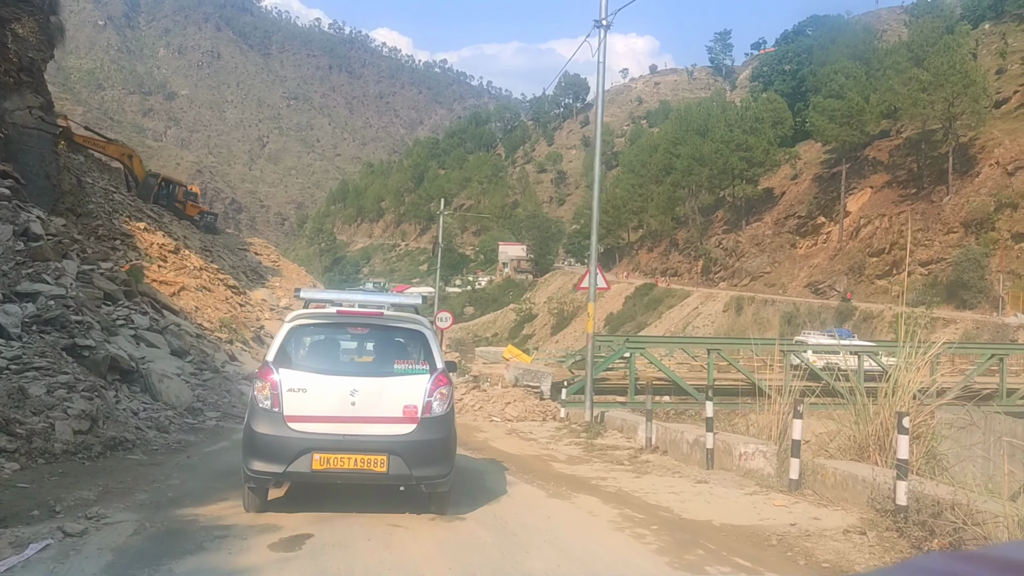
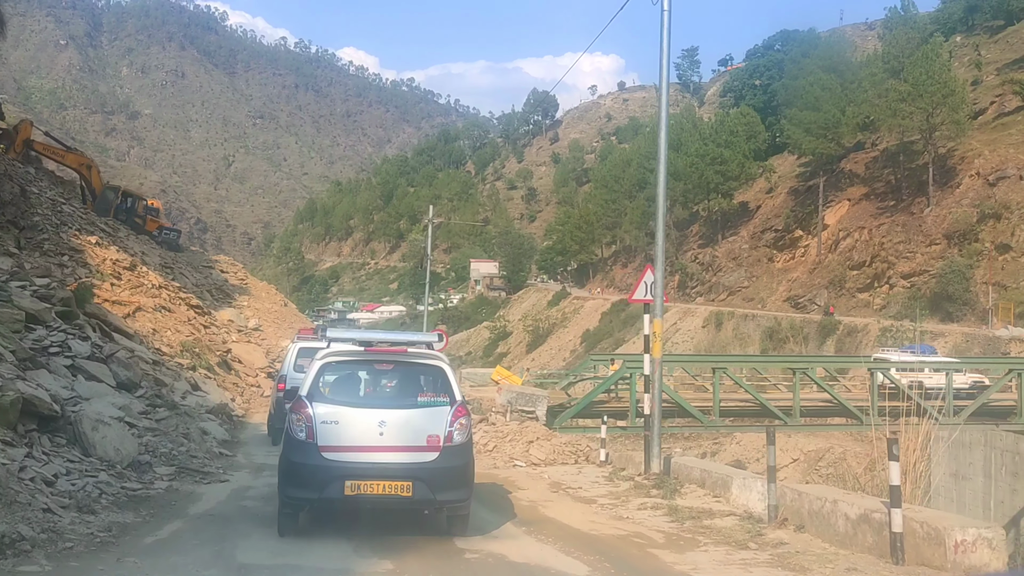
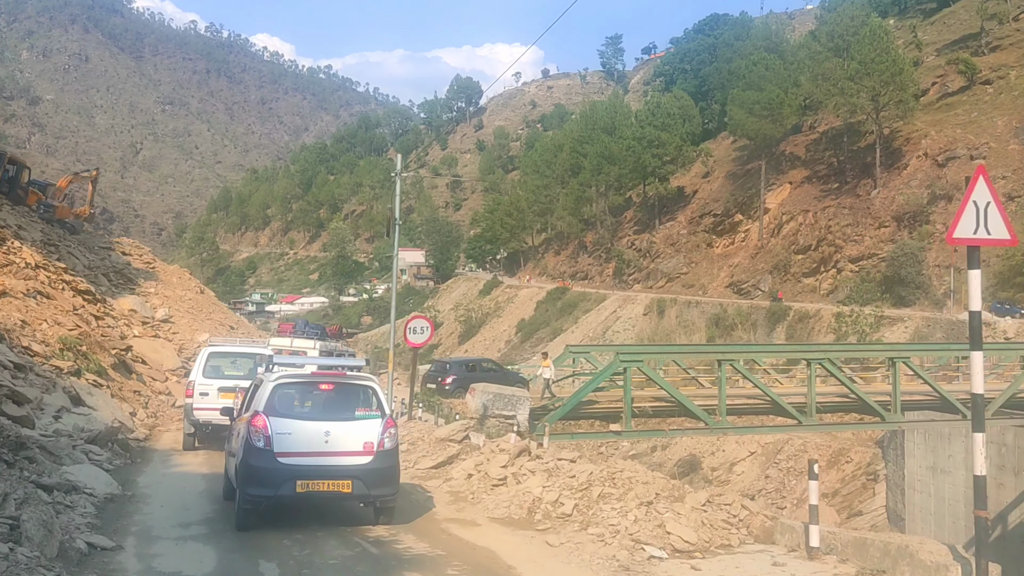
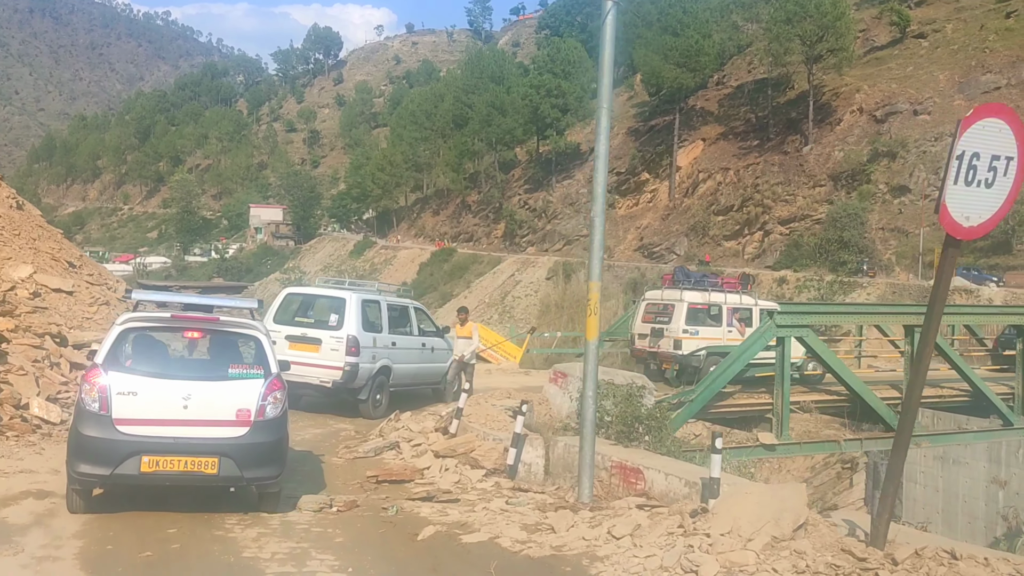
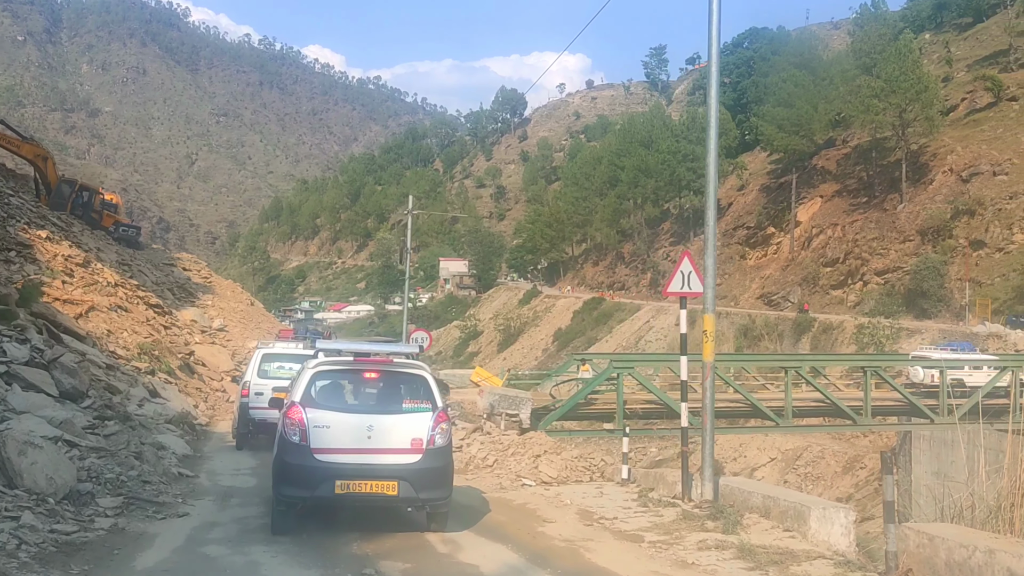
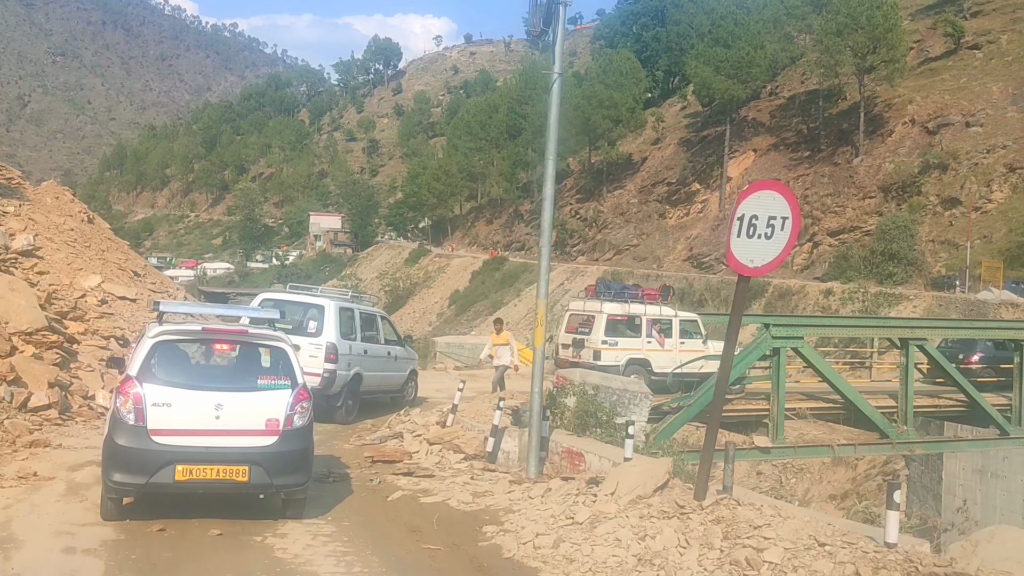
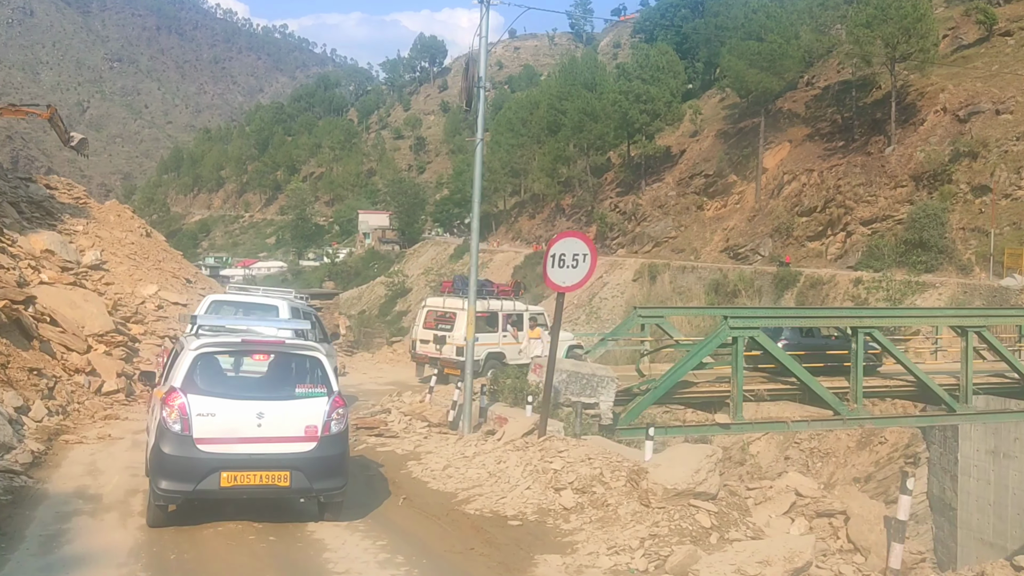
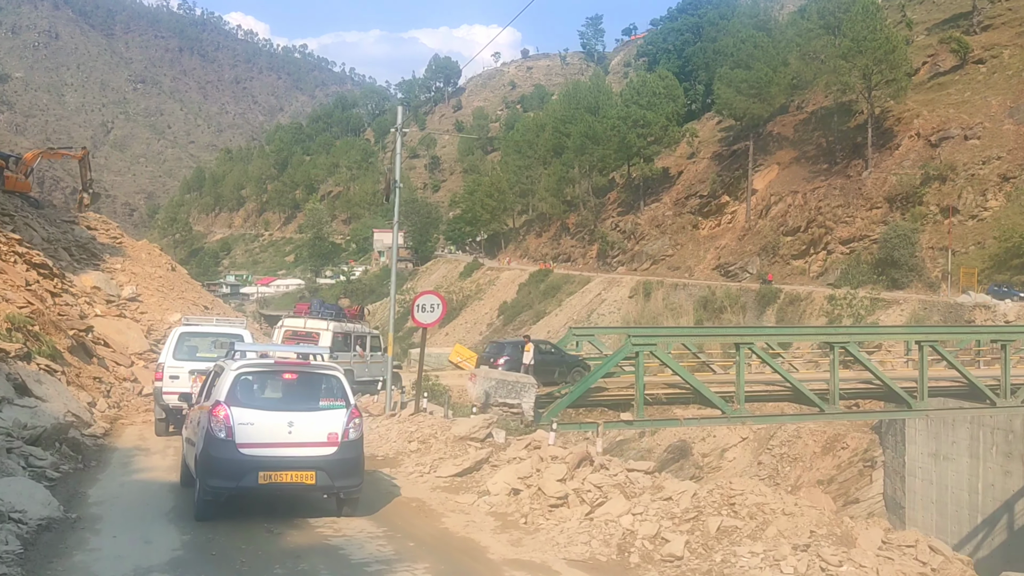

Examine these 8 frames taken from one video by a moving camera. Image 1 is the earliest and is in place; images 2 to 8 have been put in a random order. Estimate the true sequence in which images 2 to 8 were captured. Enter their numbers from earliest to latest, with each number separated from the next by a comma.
2, 5, 3, 8, 7, 6, 4
